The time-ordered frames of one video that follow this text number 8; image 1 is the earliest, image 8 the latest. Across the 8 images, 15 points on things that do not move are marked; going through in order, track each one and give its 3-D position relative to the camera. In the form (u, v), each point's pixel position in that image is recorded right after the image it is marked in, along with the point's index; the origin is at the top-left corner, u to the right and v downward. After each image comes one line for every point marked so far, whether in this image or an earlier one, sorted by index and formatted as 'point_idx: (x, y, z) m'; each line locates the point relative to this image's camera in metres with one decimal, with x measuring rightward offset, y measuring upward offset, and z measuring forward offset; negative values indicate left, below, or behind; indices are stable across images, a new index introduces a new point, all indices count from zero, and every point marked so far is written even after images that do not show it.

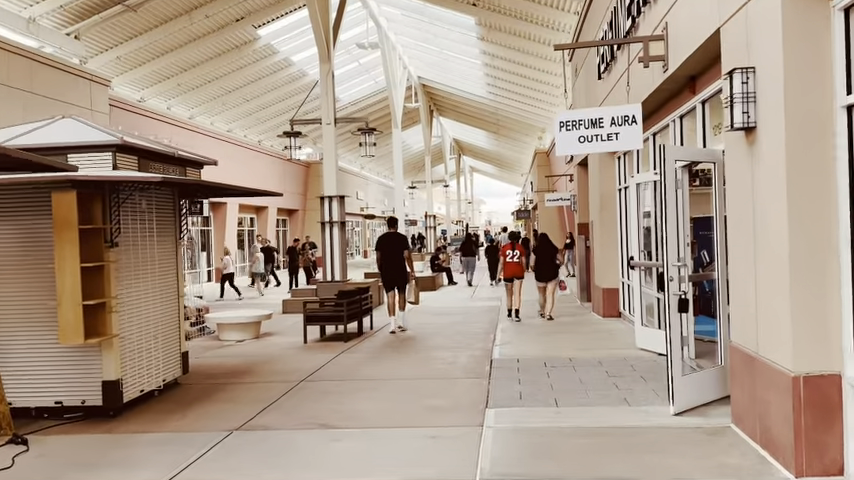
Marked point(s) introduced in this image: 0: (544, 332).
0: (+1.9, -1.5, +11.2) m
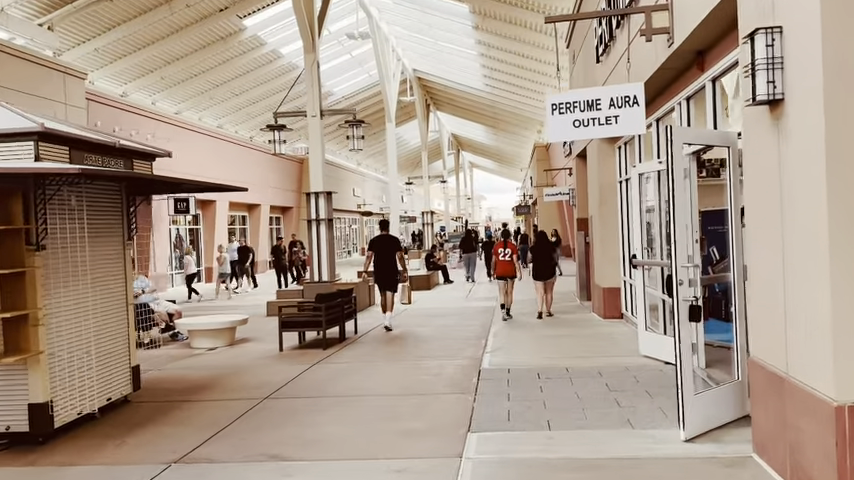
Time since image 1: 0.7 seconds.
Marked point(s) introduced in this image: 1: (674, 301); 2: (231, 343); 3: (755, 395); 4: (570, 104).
0: (+1.7, -1.4, +10.4) m
1: (+1.9, -0.5, +5.3) m
2: (-3.2, -1.7, +11.3) m
3: (+2.2, -1.1, +4.8) m
4: (+1.4, +1.3, +6.9) m
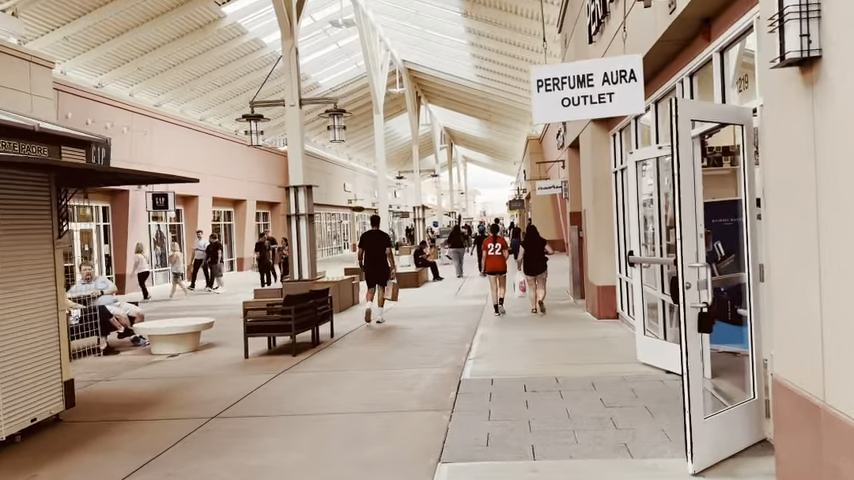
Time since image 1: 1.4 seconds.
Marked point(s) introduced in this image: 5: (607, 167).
0: (+1.4, -1.3, +9.6) m
1: (+1.6, -0.4, +4.4) m
2: (-3.5, -1.6, +10.4) m
3: (+2.0, -1.0, +3.9) m
4: (+1.1, +1.4, +6.0) m
5: (+2.9, +1.2, +11.2) m
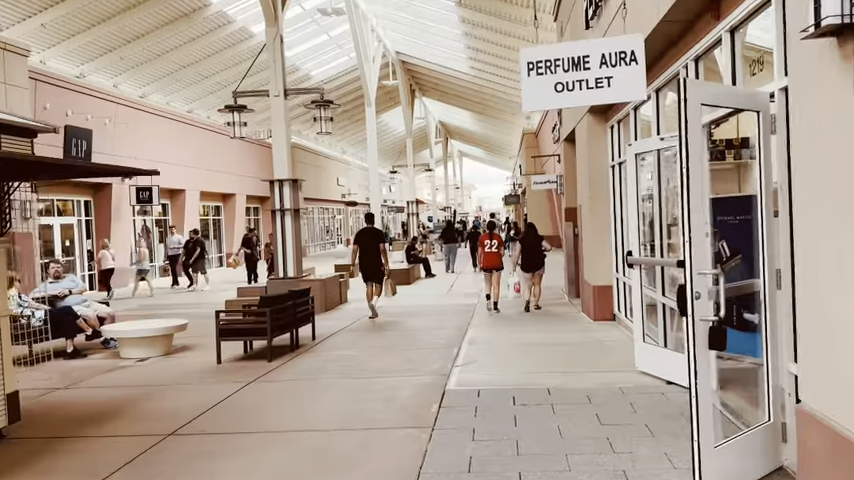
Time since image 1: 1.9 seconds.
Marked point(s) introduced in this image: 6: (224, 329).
0: (+1.2, -1.3, +9.0) m
1: (+1.4, -0.4, +3.9) m
2: (-3.6, -1.6, +9.8) m
3: (+1.8, -1.0, +3.4) m
4: (+1.0, +1.4, +5.4) m
5: (+2.7, +1.2, +10.6) m
6: (-2.5, -1.1, +8.7) m
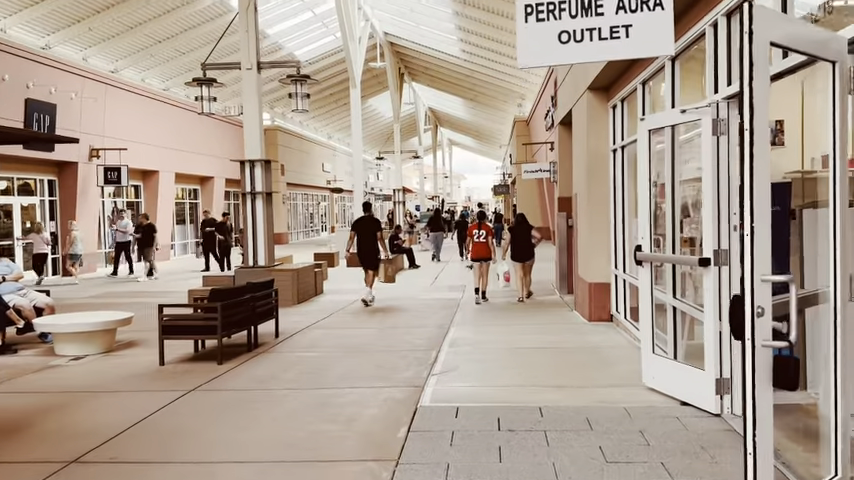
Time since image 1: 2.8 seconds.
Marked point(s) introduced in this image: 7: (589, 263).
0: (+0.9, -1.2, +8.0) m
1: (+1.3, -0.4, +2.8) m
2: (-3.9, -1.3, +8.7) m
3: (+1.6, -1.0, +2.3) m
4: (+0.8, +1.4, +4.3) m
5: (+2.4, +1.3, +9.5) m
6: (-2.8, -0.9, +7.6) m
7: (+2.2, -0.3, +9.7) m
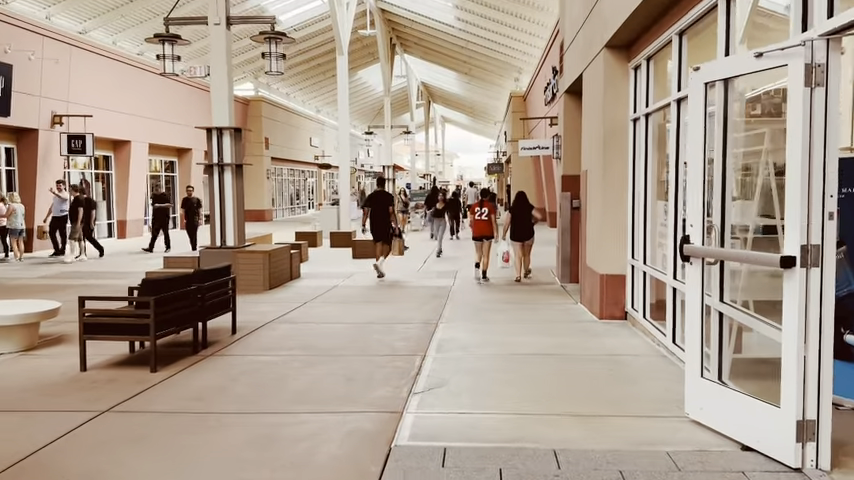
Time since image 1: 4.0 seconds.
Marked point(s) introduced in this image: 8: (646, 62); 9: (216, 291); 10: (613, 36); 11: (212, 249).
0: (+0.8, -1.1, +6.6) m
1: (+1.2, -0.4, +1.4) m
2: (-4.1, -1.1, +7.3) m
3: (+1.5, -1.1, +1.0) m
4: (+0.7, +1.5, +2.9) m
5: (+2.3, +1.5, +8.1) m
6: (-2.9, -0.7, +6.2) m
7: (+2.1, -0.1, +8.3) m
8: (+2.3, +1.9, +7.6) m
9: (-2.2, -0.5, +7.3) m
10: (+2.0, +2.2, +7.7) m
11: (-3.8, -0.2, +12.3) m
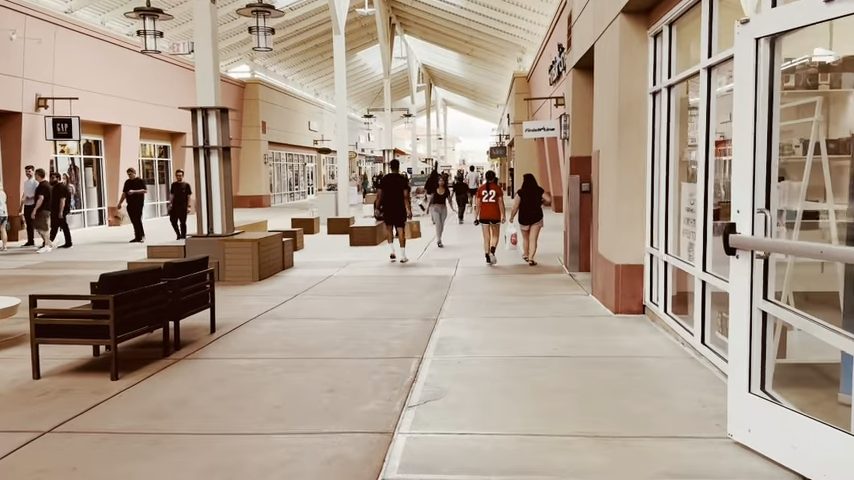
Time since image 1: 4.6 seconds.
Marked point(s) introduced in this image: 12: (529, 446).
0: (+0.7, -1.0, +5.9) m
1: (+1.1, -0.4, +0.7) m
2: (-4.1, -1.0, +6.6) m
3: (+1.5, -1.1, +0.3) m
4: (+0.7, +1.5, +2.1) m
5: (+2.2, +1.6, +7.3) m
6: (-3.0, -0.6, +5.5) m
7: (+2.1, 0.0, +7.6) m
8: (+2.3, +2.0, +6.8) m
9: (-2.2, -0.4, +6.6) m
10: (+2.0, +2.4, +6.9) m
11: (-3.8, 0.0, +11.6) m
12: (+0.5, -1.1, +3.8) m
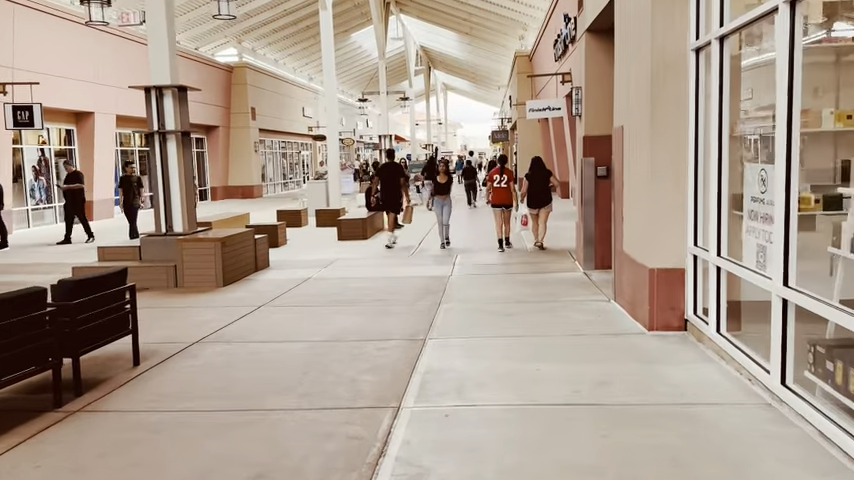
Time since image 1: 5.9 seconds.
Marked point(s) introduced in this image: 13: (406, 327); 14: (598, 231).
0: (+0.6, -1.0, +4.3) m
1: (+1.0, -0.6, -0.9) m
2: (-4.3, -1.1, +5.1) m
3: (+1.3, -1.2, -1.3) m
4: (+0.5, +1.4, +0.5) m
5: (+2.1, +1.6, +5.7) m
6: (-3.1, -0.7, +3.9) m
7: (+1.9, 0.0, +6.0) m
8: (+2.1, +2.1, +5.2) m
9: (-2.4, -0.5, +5.0) m
10: (+1.8, +2.4, +5.3) m
11: (-3.9, 0.0, +10.1) m
12: (+0.4, -1.2, +2.3) m
13: (-0.2, -0.8, +6.8) m
14: (+2.3, +0.1, +9.6) m
